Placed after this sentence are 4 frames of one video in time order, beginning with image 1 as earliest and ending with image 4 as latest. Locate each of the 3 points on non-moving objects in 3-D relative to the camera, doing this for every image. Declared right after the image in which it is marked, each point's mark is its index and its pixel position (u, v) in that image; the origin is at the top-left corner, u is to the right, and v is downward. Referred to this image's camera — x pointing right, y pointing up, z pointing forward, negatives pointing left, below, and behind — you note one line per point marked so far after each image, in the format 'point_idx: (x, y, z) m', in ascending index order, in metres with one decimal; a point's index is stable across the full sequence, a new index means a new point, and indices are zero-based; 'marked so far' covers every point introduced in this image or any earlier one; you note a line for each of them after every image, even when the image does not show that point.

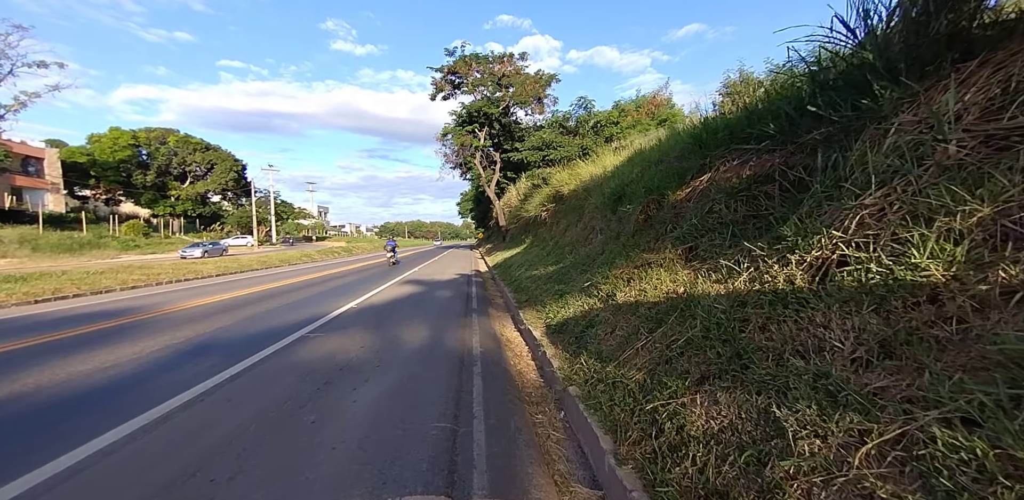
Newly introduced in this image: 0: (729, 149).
0: (+2.9, +1.4, +5.1) m
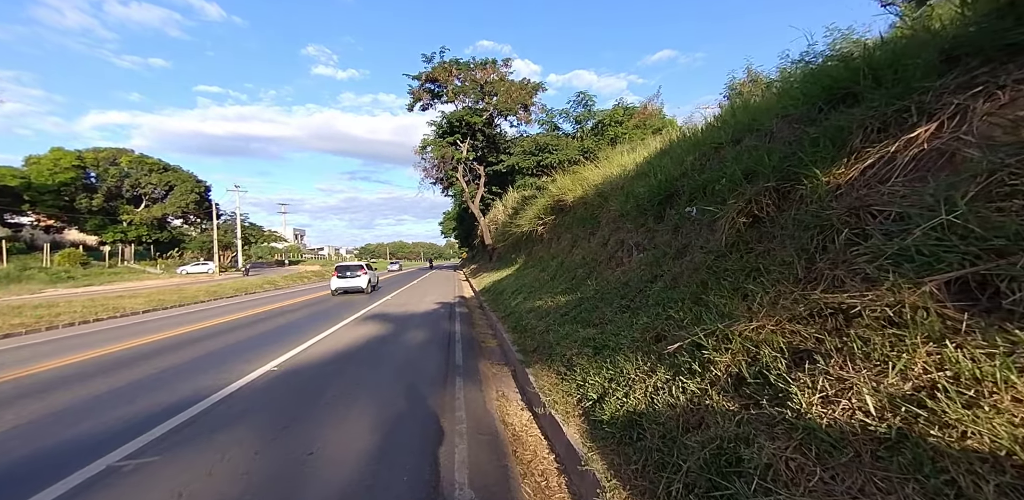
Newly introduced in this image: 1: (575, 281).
0: (+3.0, +1.2, +2.5) m
1: (+1.6, -0.8, +9.0) m
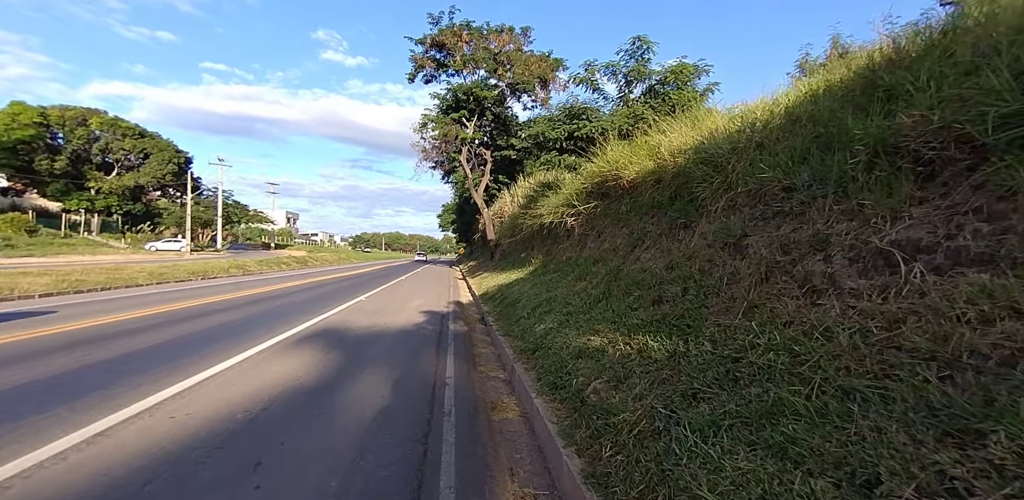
0: (+3.7, +1.0, -1.7) m
1: (+2.1, -0.8, +4.7) m
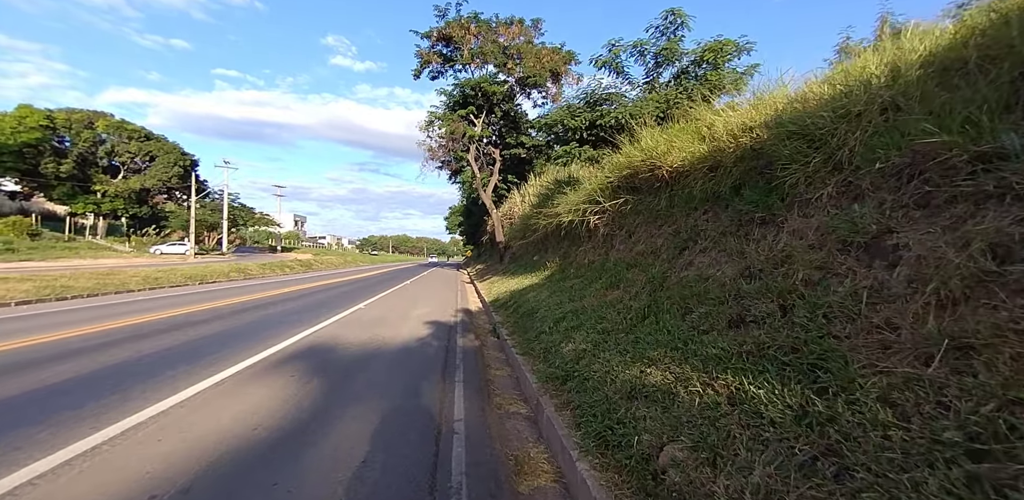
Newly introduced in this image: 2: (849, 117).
0: (+3.9, +1.0, -3.3) m
1: (+2.4, -0.8, +3.2) m
2: (+3.7, +1.5, +4.1) m
